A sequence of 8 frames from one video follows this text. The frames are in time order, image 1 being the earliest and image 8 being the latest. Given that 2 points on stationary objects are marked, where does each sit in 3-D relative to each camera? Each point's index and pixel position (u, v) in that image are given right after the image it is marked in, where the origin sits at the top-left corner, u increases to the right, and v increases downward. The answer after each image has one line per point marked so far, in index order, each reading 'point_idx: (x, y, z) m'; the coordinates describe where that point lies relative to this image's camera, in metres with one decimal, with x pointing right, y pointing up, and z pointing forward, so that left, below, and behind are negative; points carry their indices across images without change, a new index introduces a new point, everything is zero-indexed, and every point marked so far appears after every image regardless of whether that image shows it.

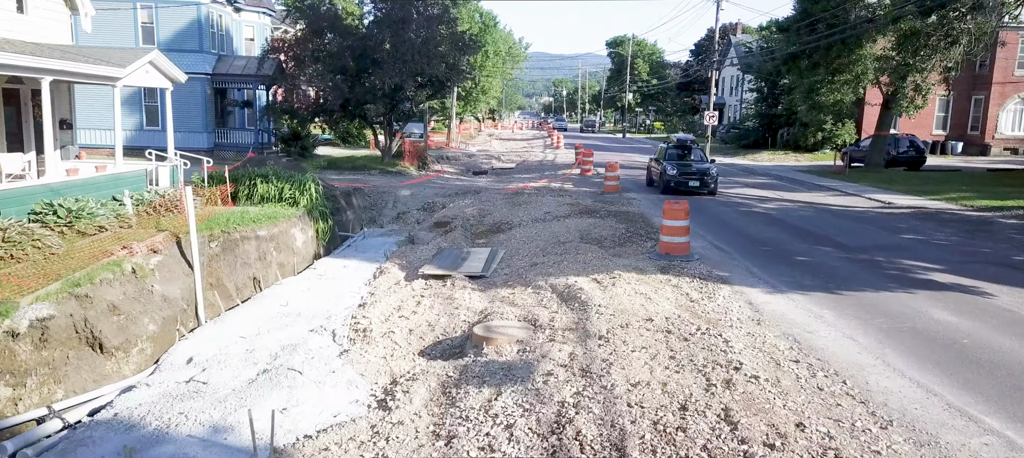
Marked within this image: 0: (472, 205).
0: (-1.0, +0.6, +16.7) m
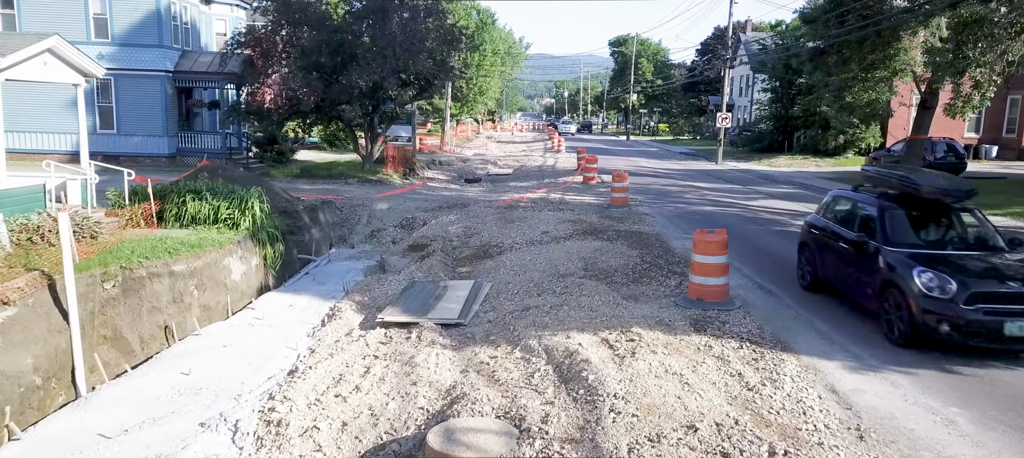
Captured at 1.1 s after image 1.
0: (-1.1, +0.2, +14.4) m
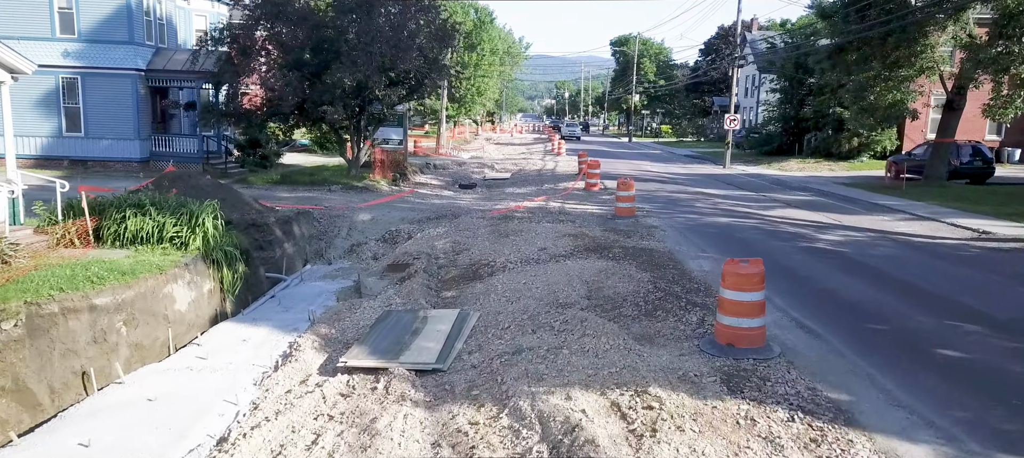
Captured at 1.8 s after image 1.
0: (-1.2, -0.1, +13.0) m
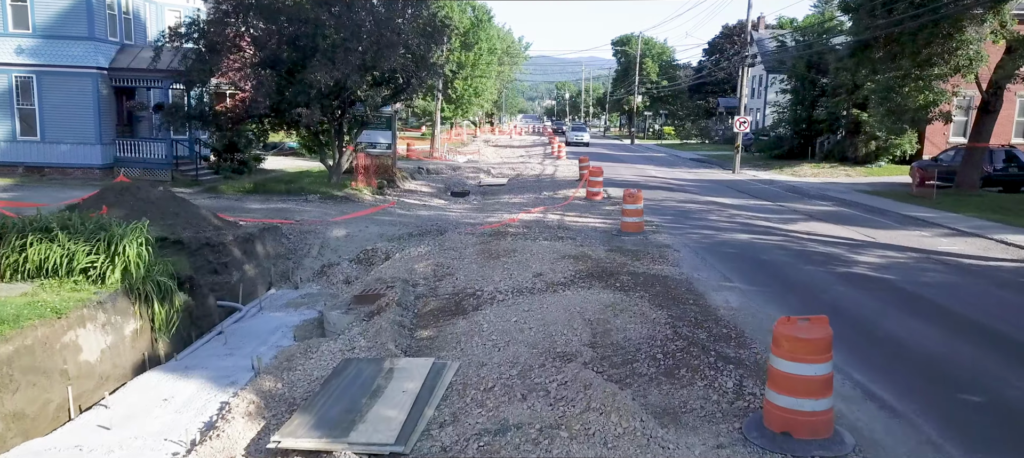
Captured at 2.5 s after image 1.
0: (-1.4, -0.4, +11.3) m
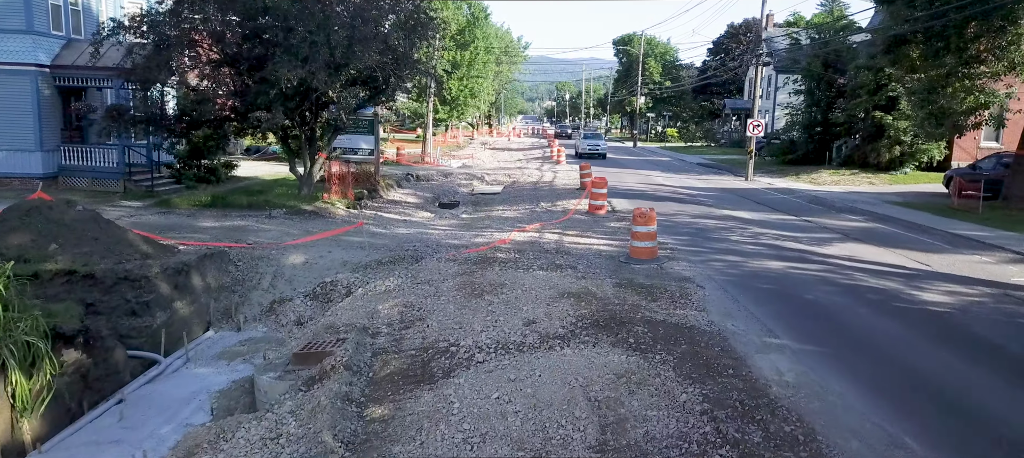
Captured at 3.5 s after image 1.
0: (-1.5, -0.8, +9.3) m
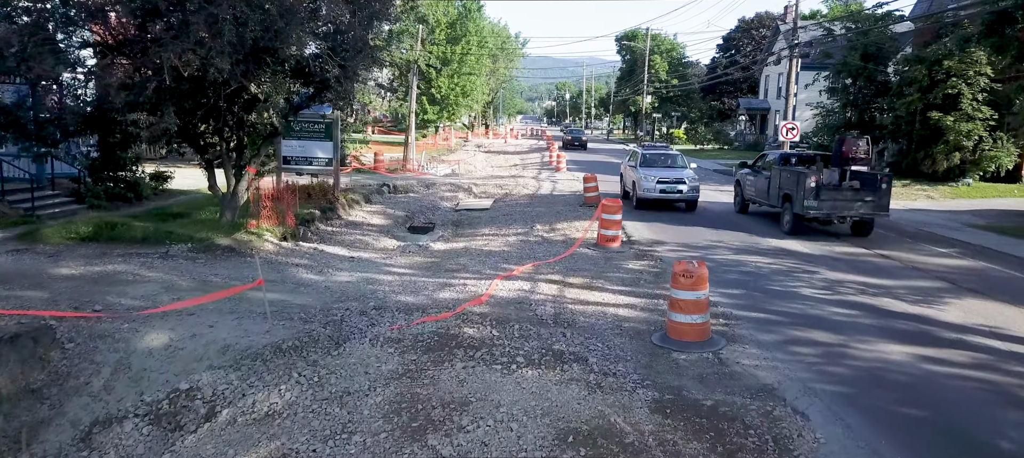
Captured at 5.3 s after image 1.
0: (-1.8, -1.5, +5.5) m
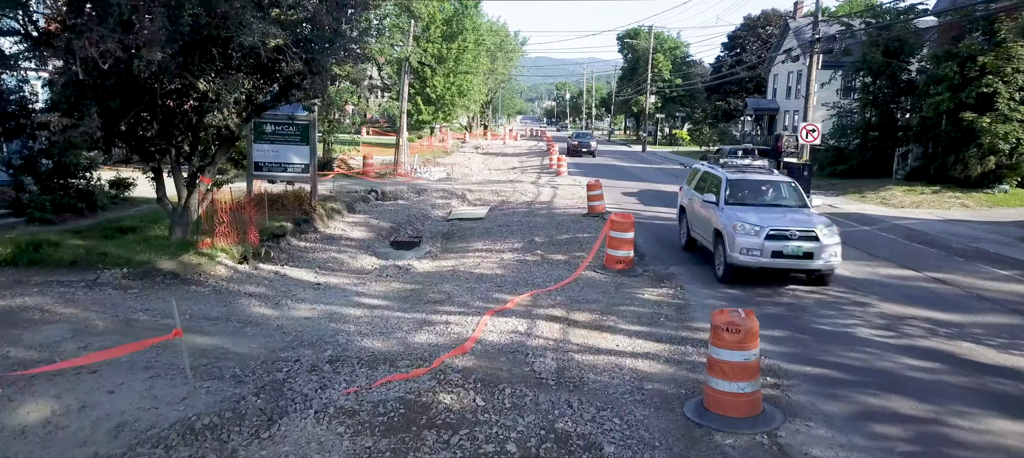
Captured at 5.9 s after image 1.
0: (-1.9, -1.8, +3.8) m
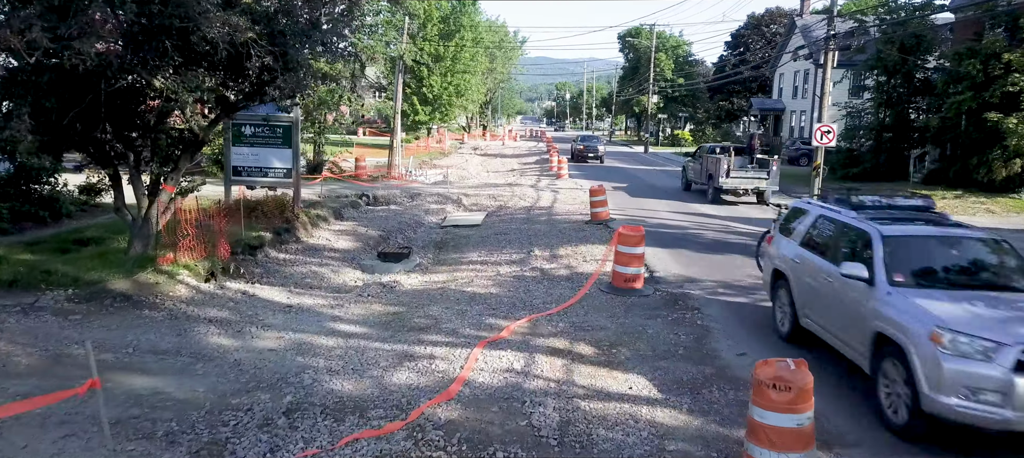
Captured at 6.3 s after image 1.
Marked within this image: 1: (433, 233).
0: (-1.9, -2.0, +2.6) m
1: (-1.9, 0.0, +16.5) m
